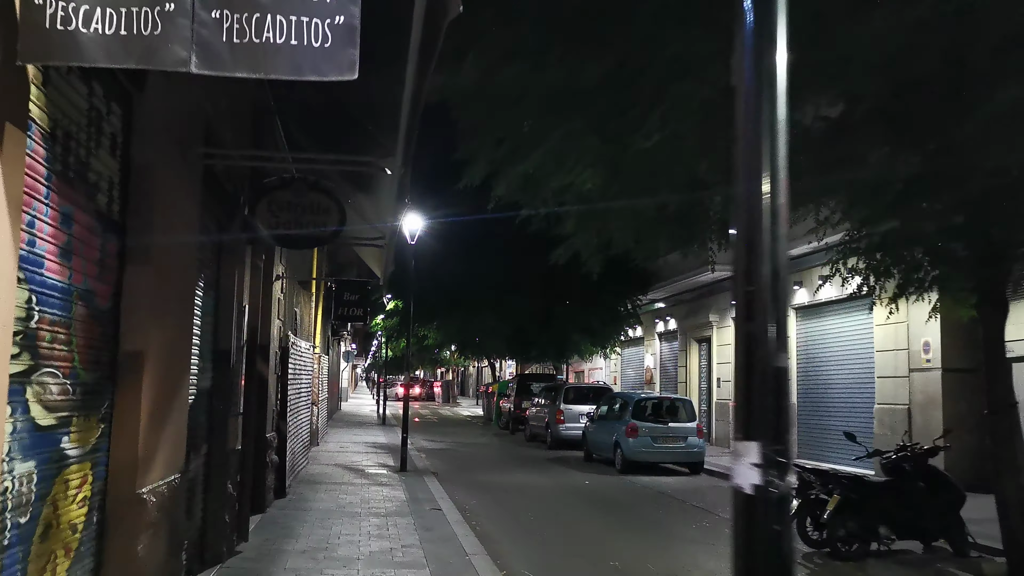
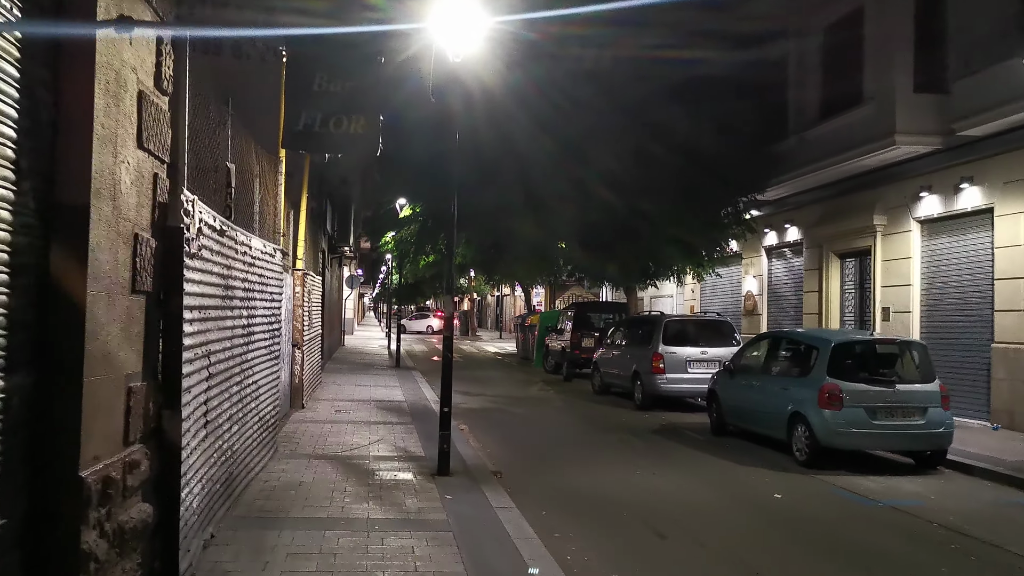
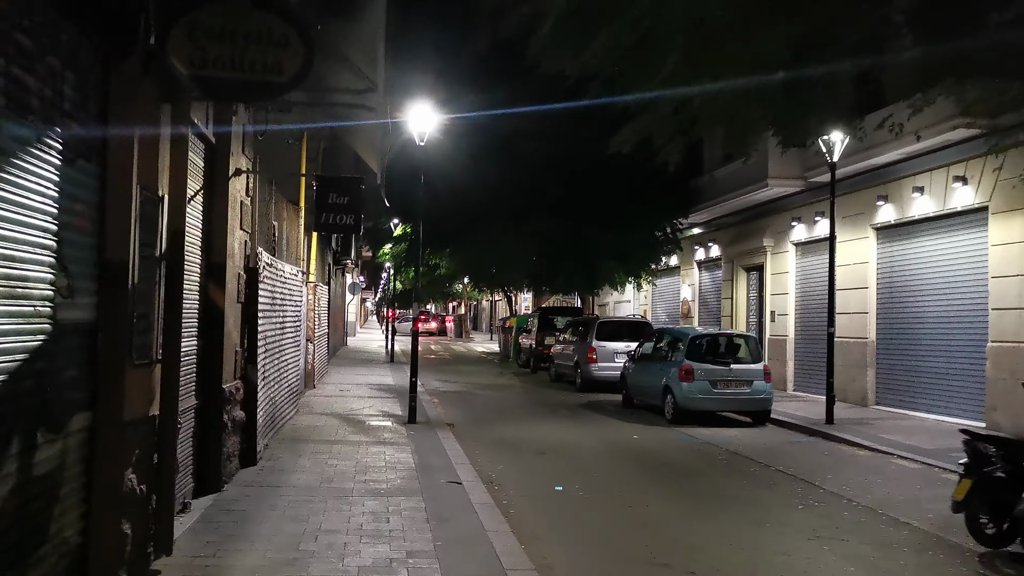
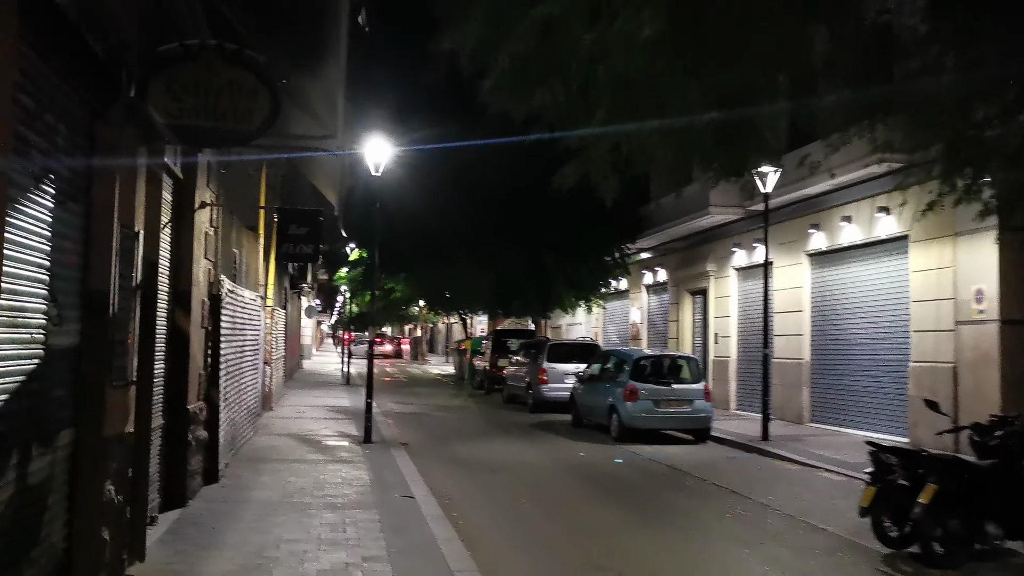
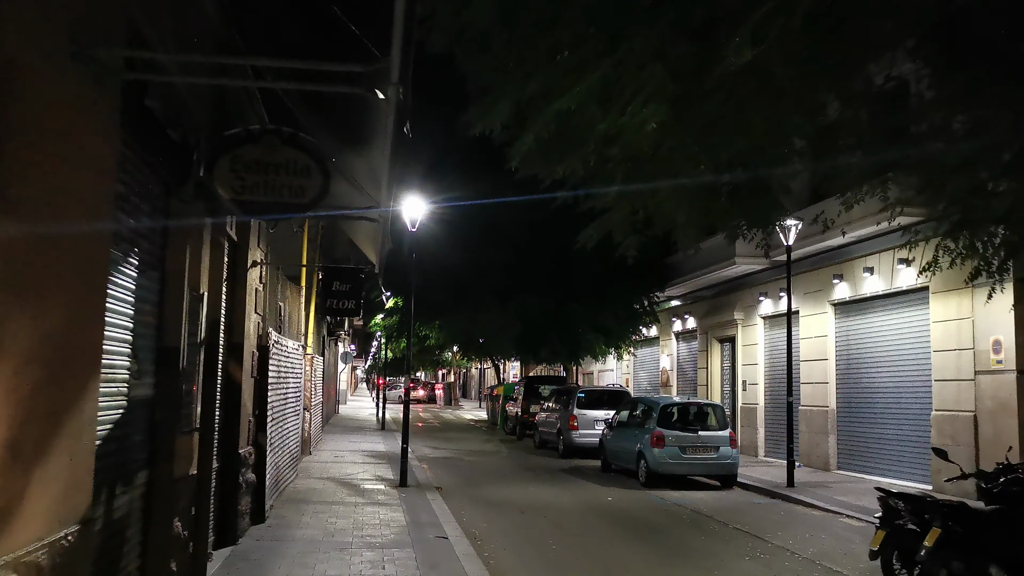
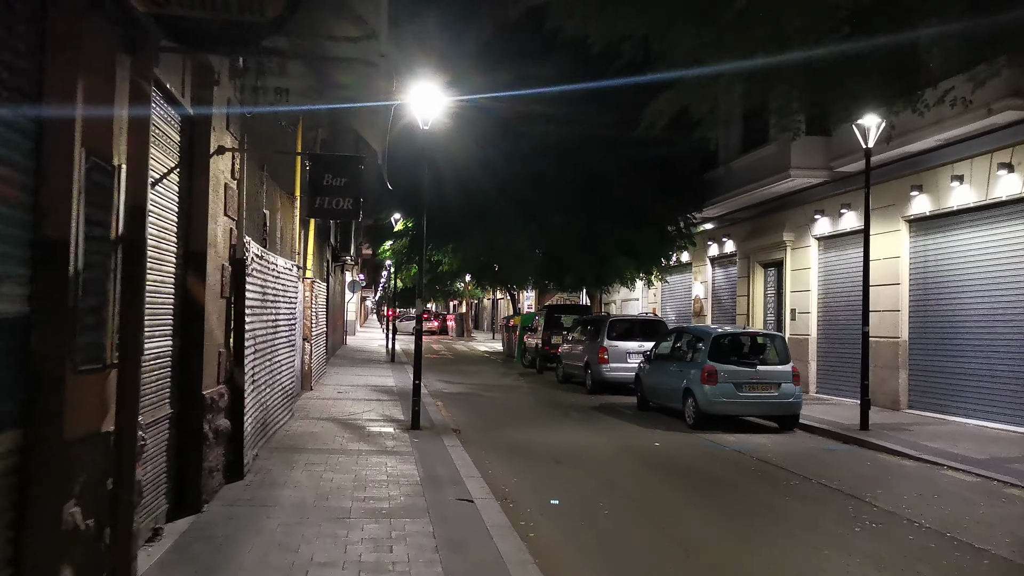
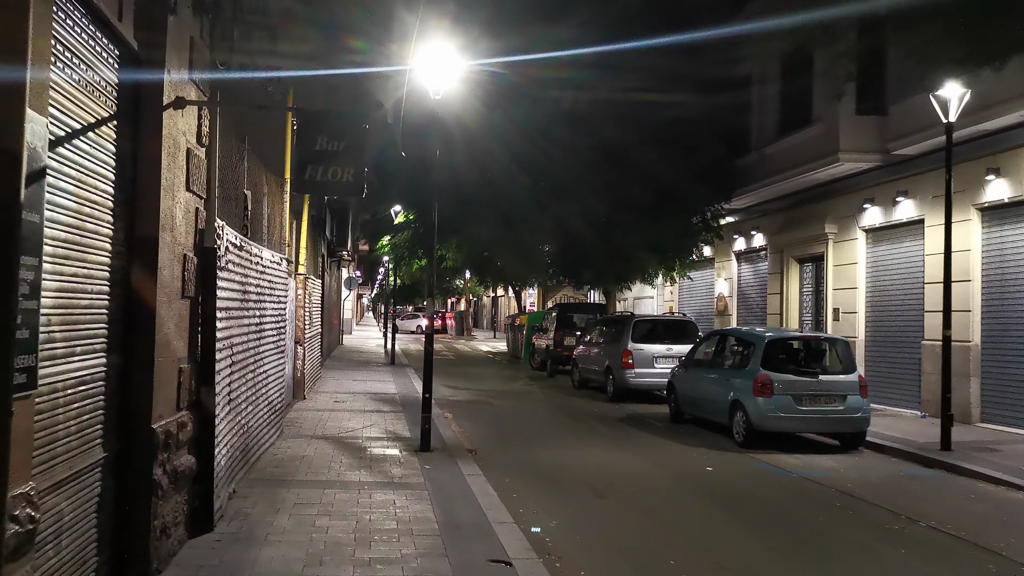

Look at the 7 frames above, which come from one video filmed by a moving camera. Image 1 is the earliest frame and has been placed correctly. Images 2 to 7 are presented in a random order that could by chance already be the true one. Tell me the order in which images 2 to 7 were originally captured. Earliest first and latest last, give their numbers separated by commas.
5, 4, 3, 6, 7, 2
